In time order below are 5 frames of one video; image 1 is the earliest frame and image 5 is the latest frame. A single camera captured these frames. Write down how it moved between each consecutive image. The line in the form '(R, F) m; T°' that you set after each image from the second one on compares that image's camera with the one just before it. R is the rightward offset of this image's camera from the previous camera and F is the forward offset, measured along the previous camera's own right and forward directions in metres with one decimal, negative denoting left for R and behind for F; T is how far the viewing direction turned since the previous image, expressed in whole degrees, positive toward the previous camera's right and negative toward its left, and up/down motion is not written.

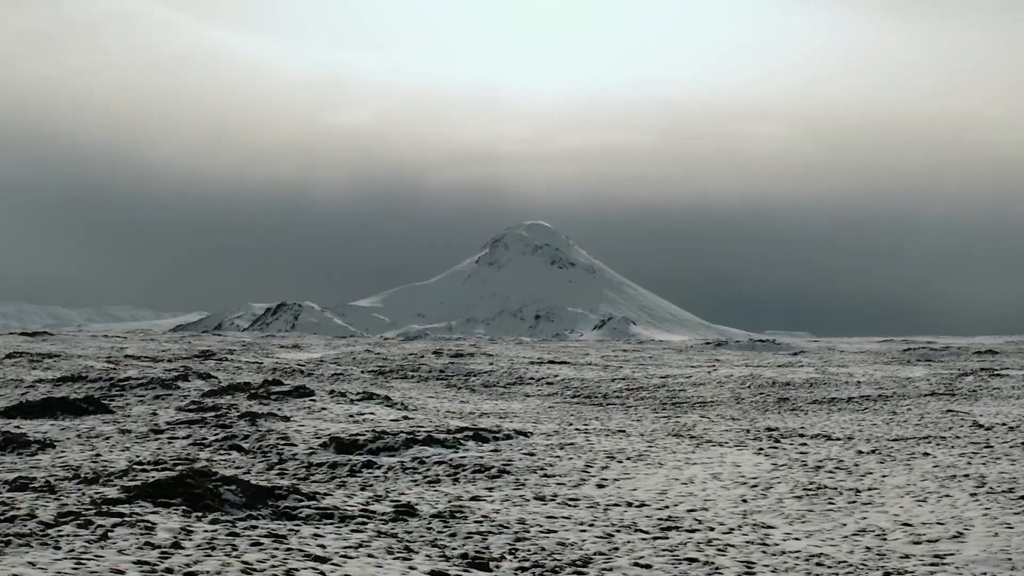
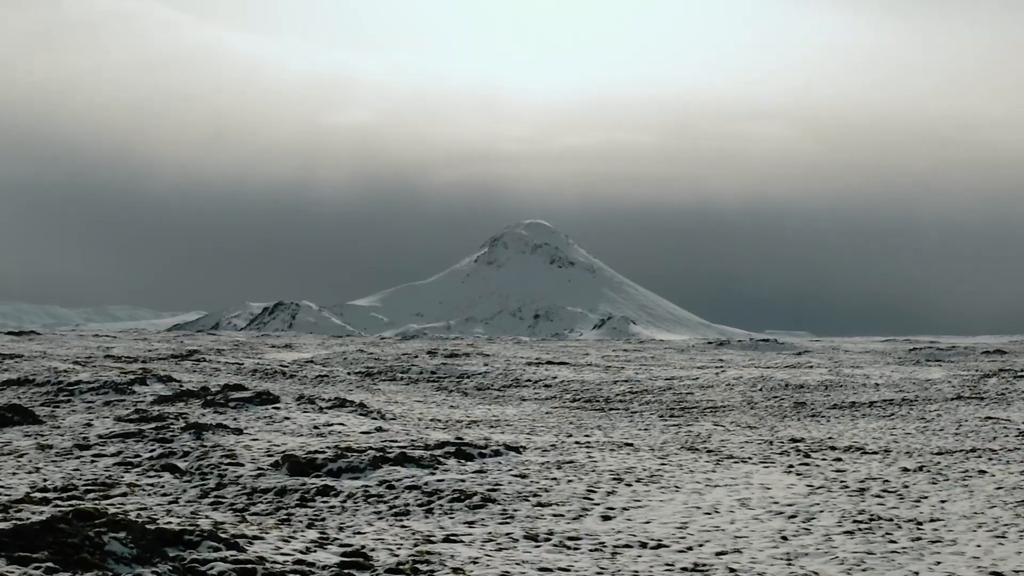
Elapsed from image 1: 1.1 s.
(+0.3, +3.6) m; 0°
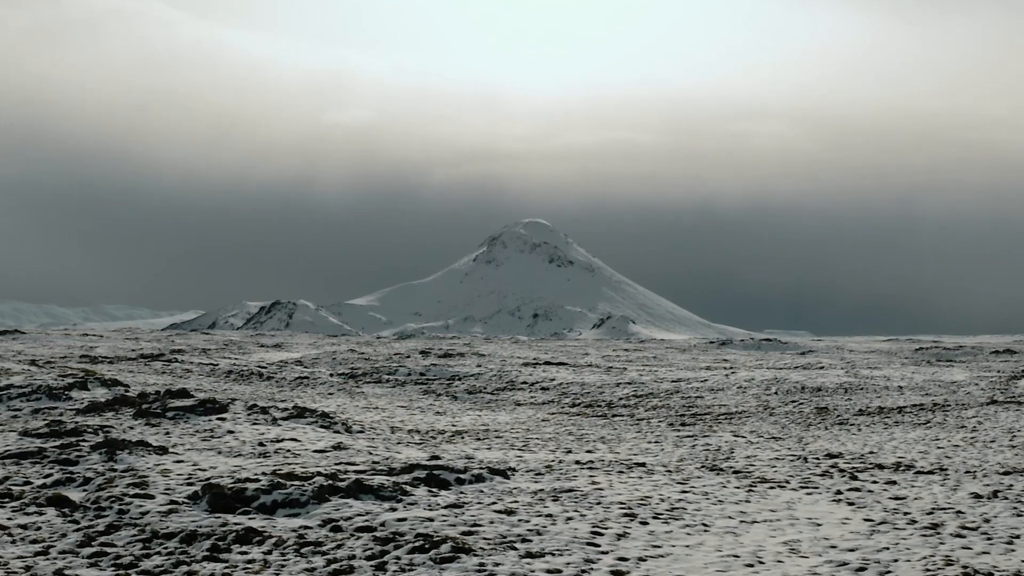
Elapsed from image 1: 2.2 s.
(+0.3, +4.0) m; 0°
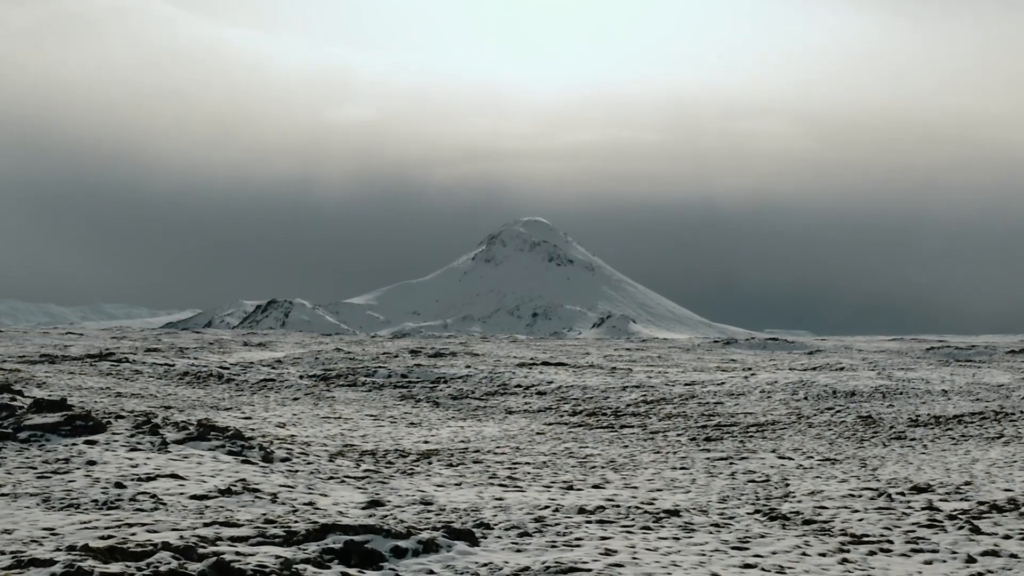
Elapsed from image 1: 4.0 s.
(+0.4, +6.0) m; 0°
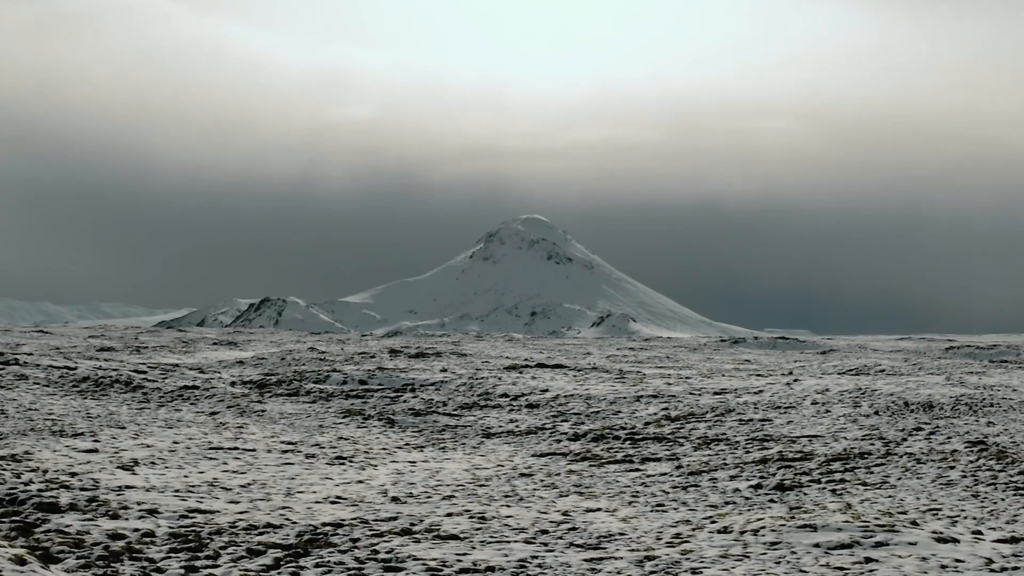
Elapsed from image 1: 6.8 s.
(+0.7, +9.6) m; 0°
